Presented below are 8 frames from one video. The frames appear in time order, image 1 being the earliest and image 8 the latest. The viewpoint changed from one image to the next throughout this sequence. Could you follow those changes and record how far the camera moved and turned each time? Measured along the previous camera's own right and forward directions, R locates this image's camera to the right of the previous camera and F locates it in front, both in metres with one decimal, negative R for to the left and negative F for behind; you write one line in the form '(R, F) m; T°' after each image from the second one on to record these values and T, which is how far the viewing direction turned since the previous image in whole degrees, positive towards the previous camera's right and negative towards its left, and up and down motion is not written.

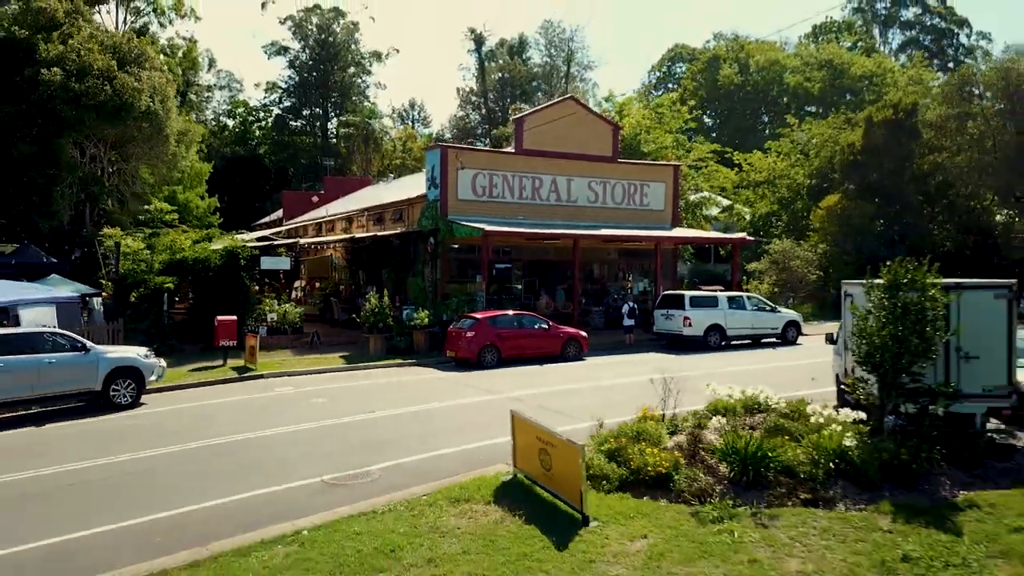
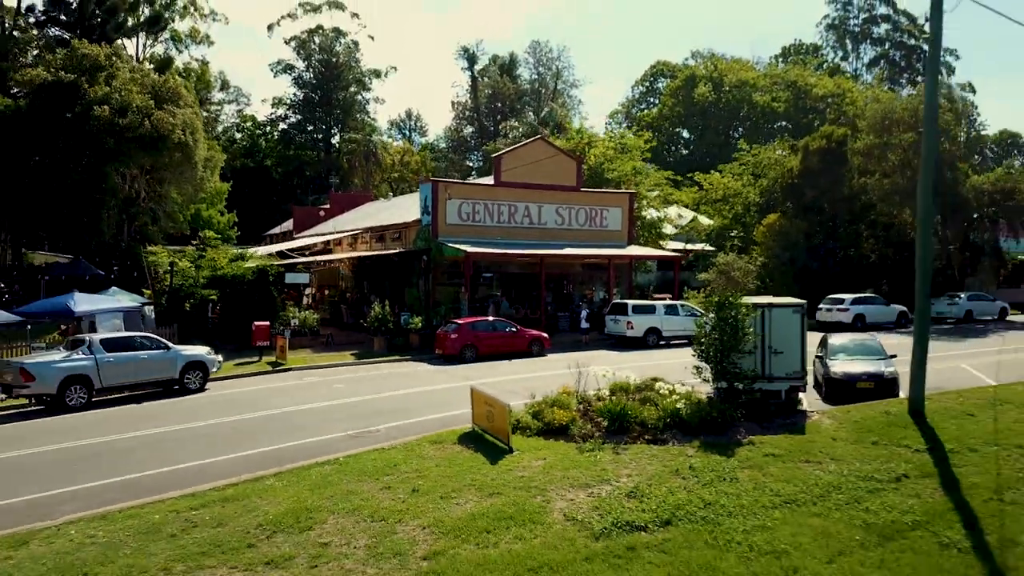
(+0.5, -4.5) m; 0°
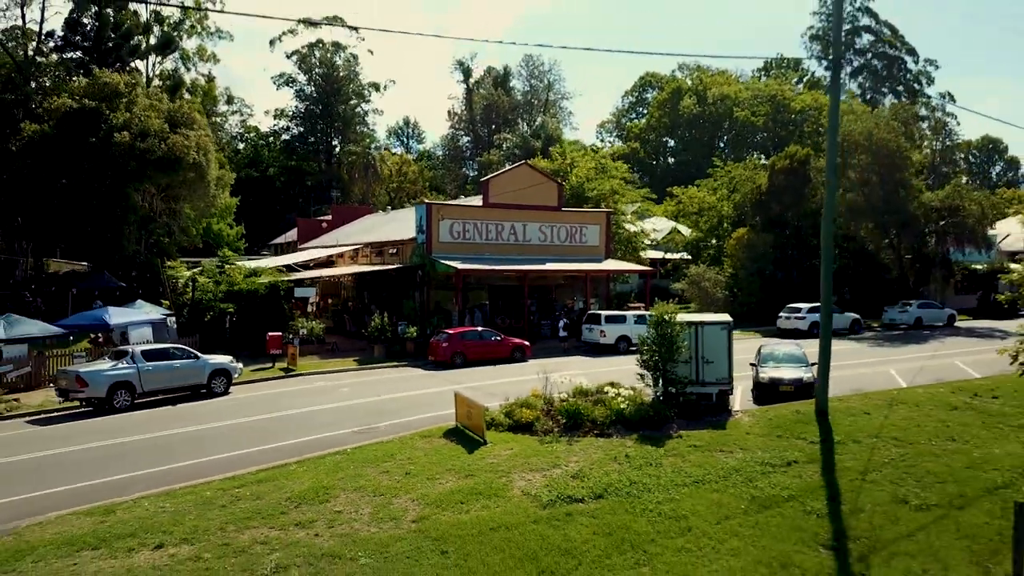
(+0.4, -2.7) m; 0°
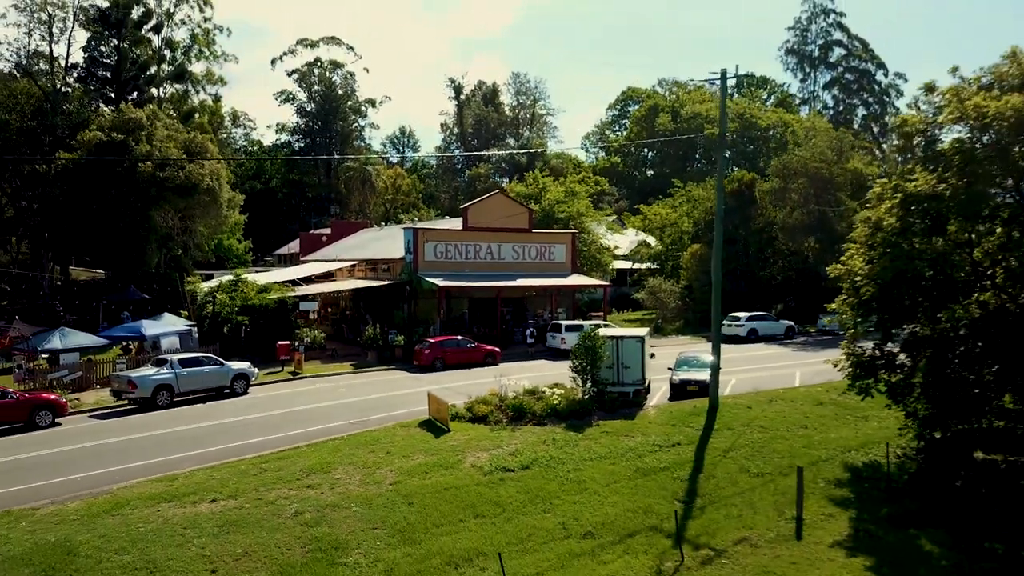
(+0.8, -4.4) m; 0°
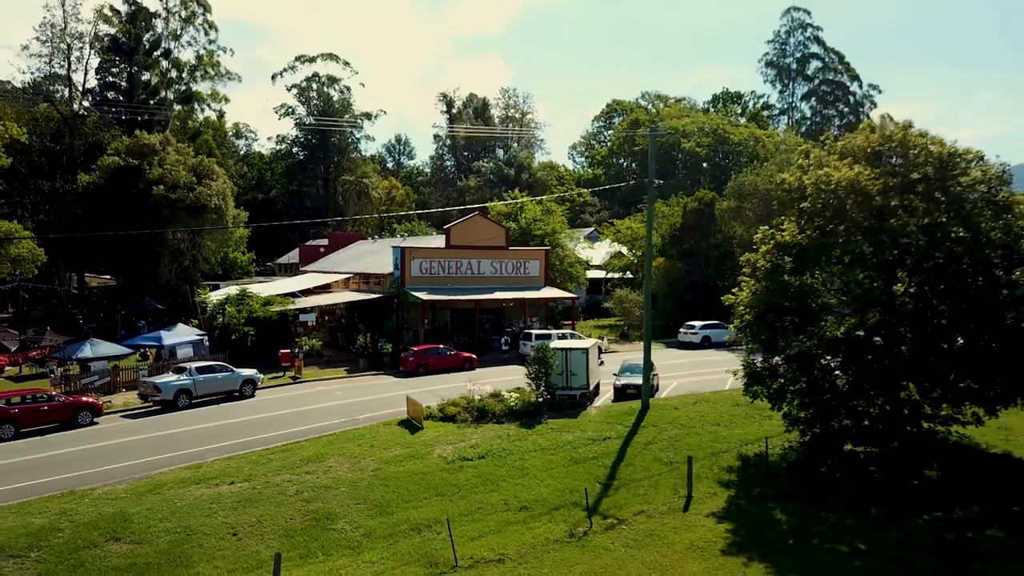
(+0.9, -3.9) m; 0°
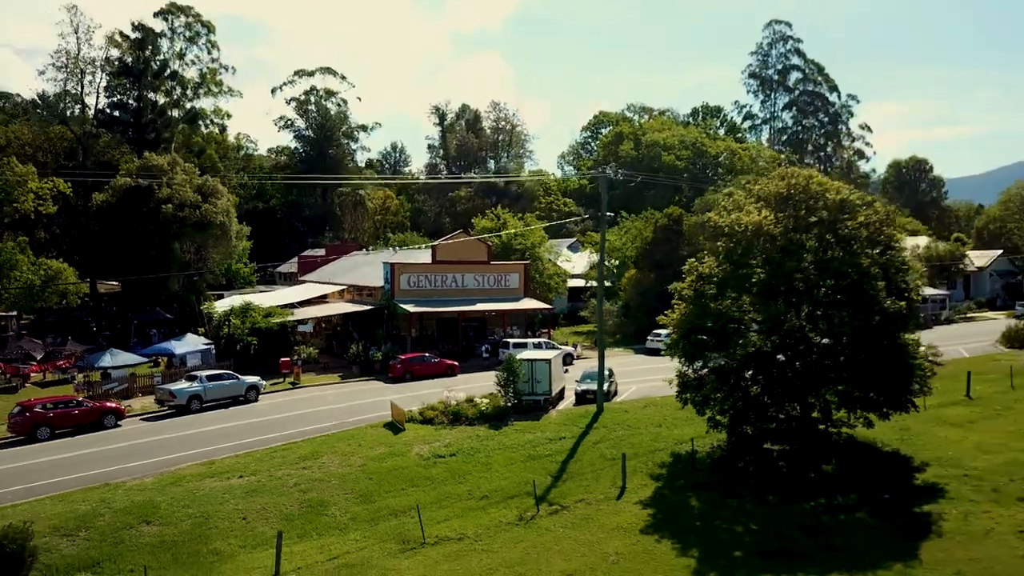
(+0.8, -3.4) m; 0°
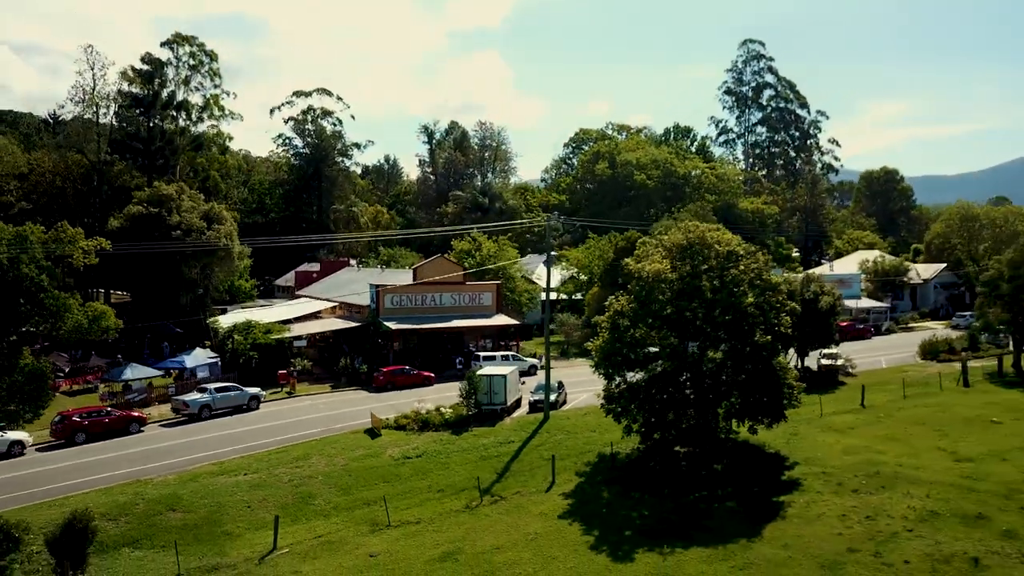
(+1.3, -5.2) m; 0°
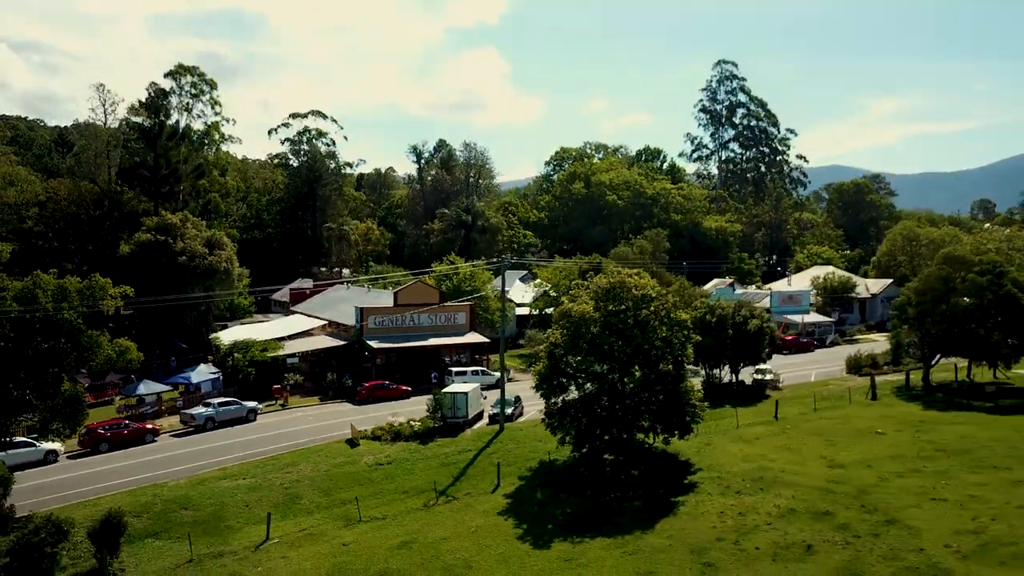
(+1.6, -5.5) m; 0°
